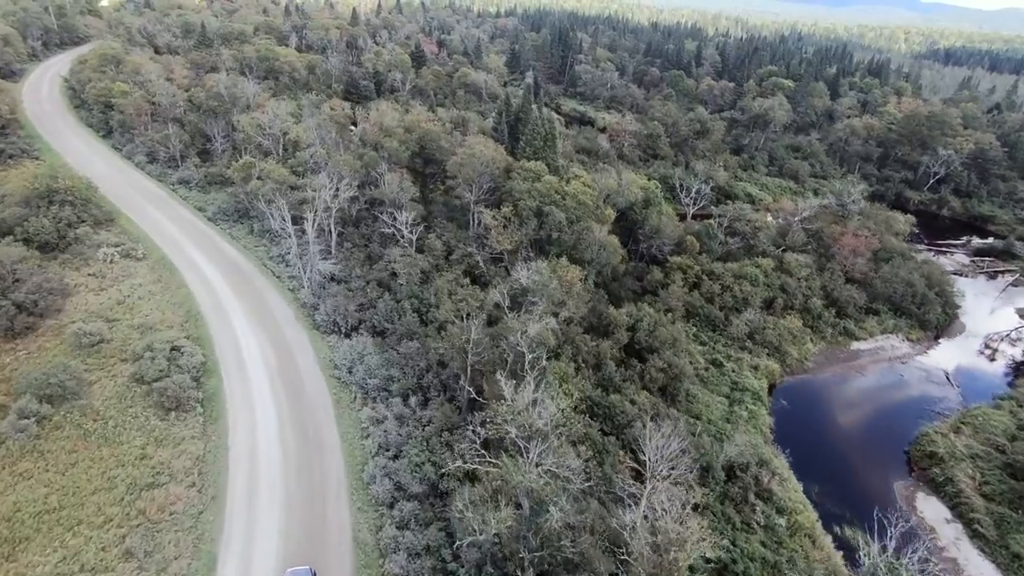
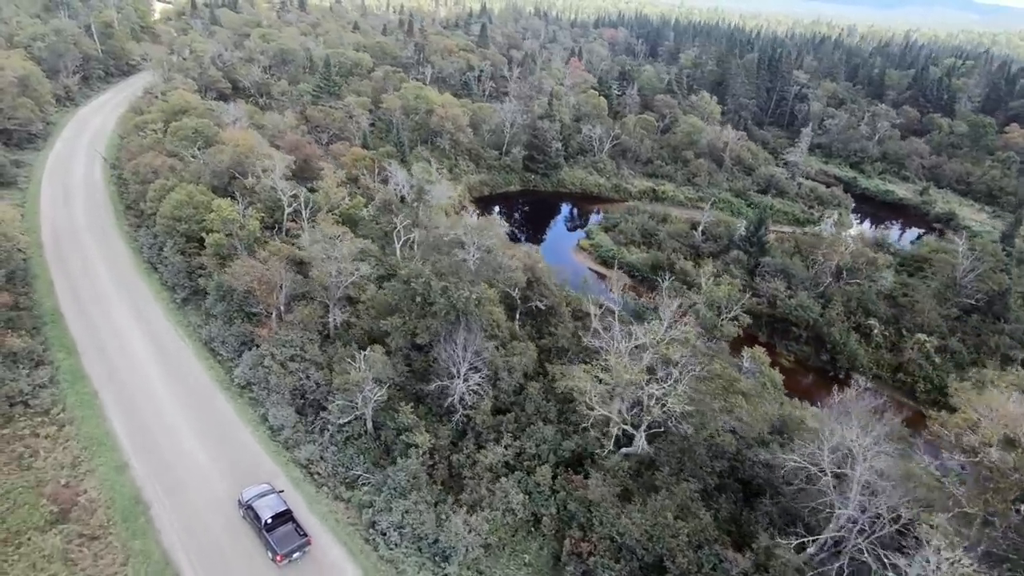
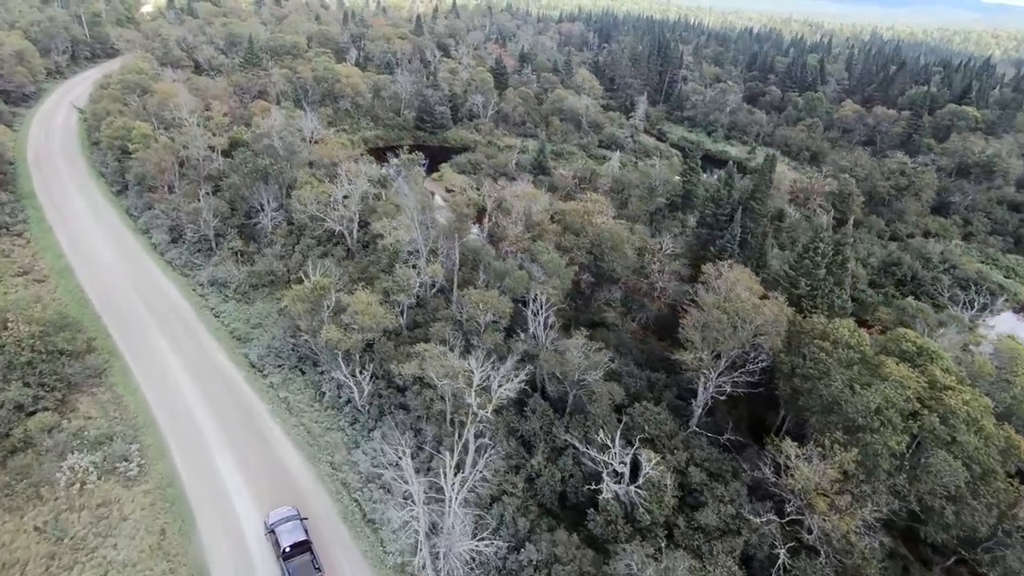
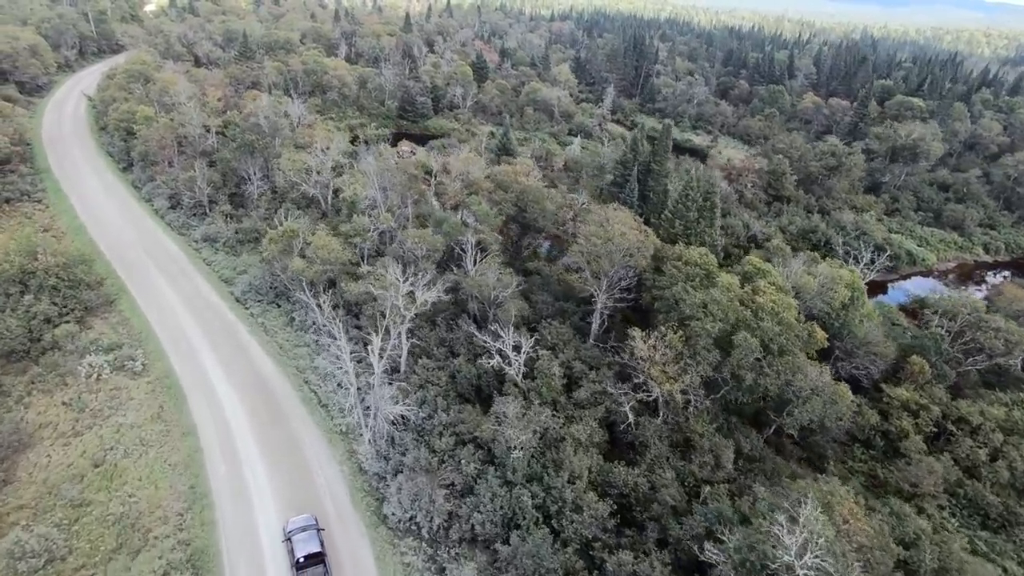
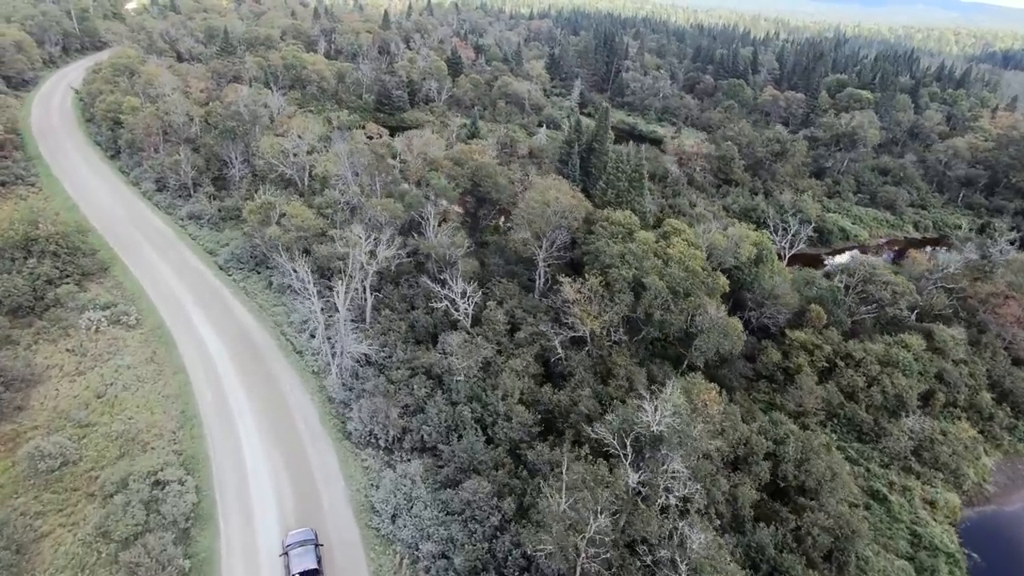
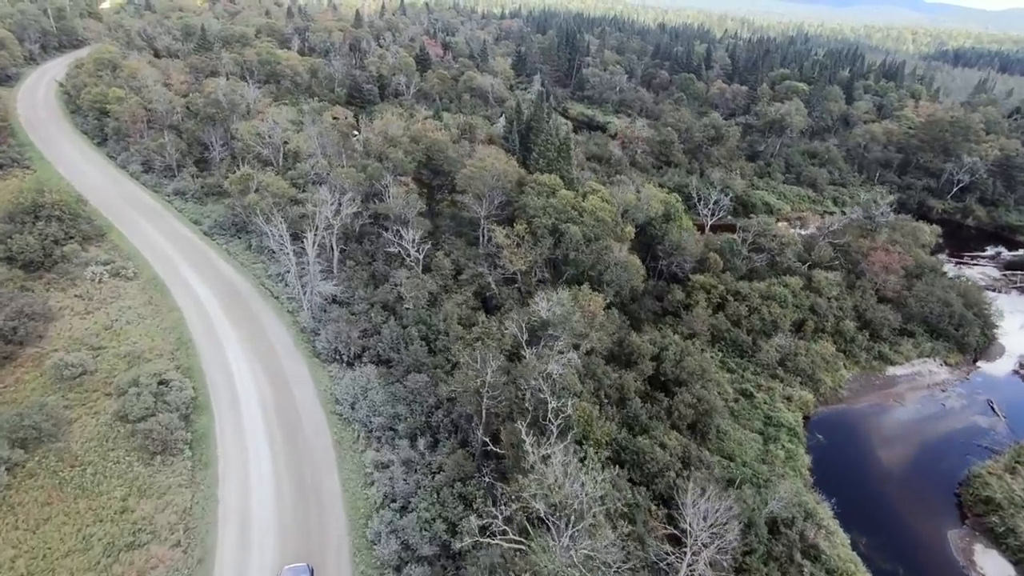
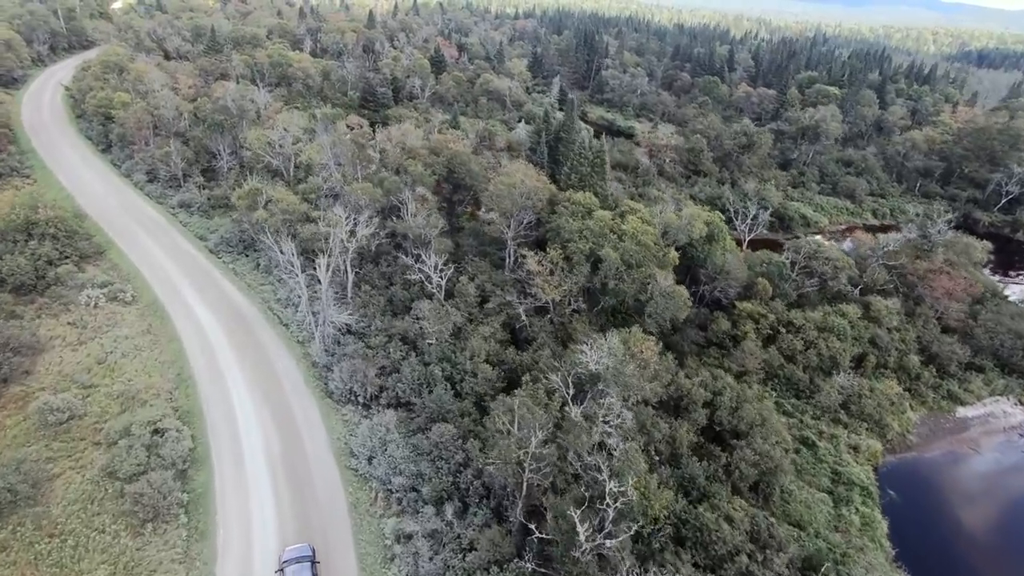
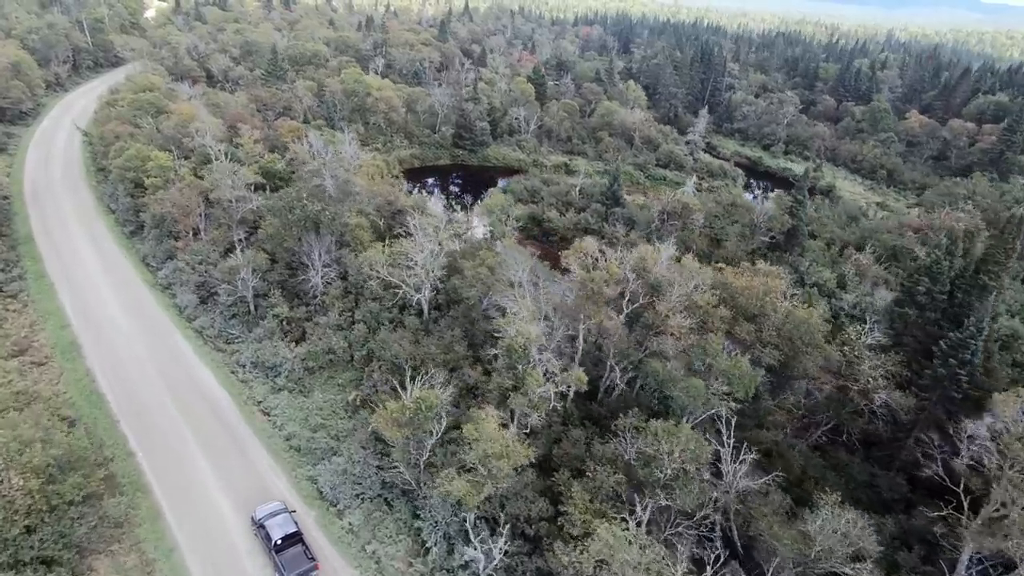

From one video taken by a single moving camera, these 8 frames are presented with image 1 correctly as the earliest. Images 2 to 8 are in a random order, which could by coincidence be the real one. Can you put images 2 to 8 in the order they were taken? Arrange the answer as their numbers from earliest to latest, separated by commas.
6, 7, 5, 4, 3, 8, 2
